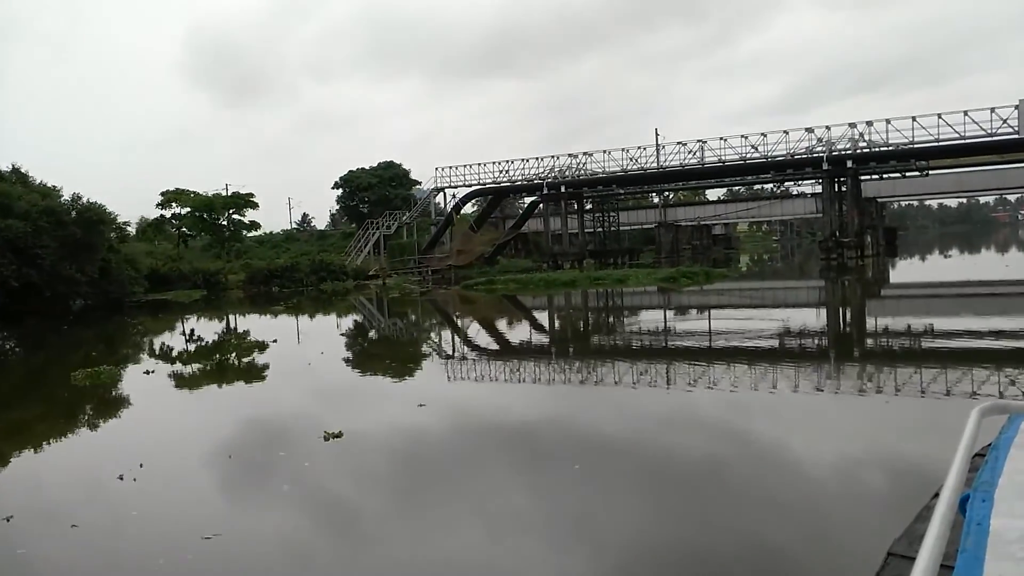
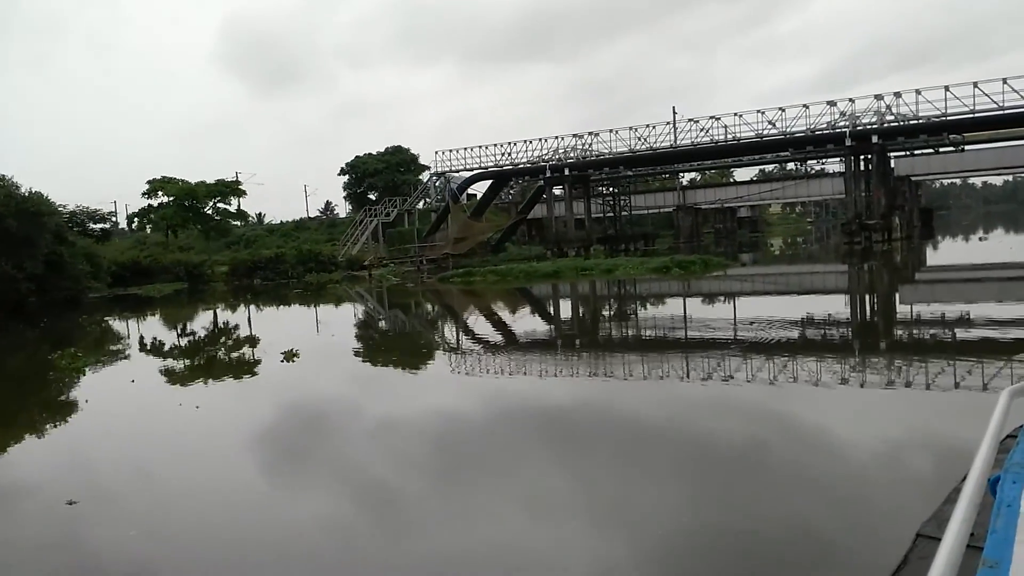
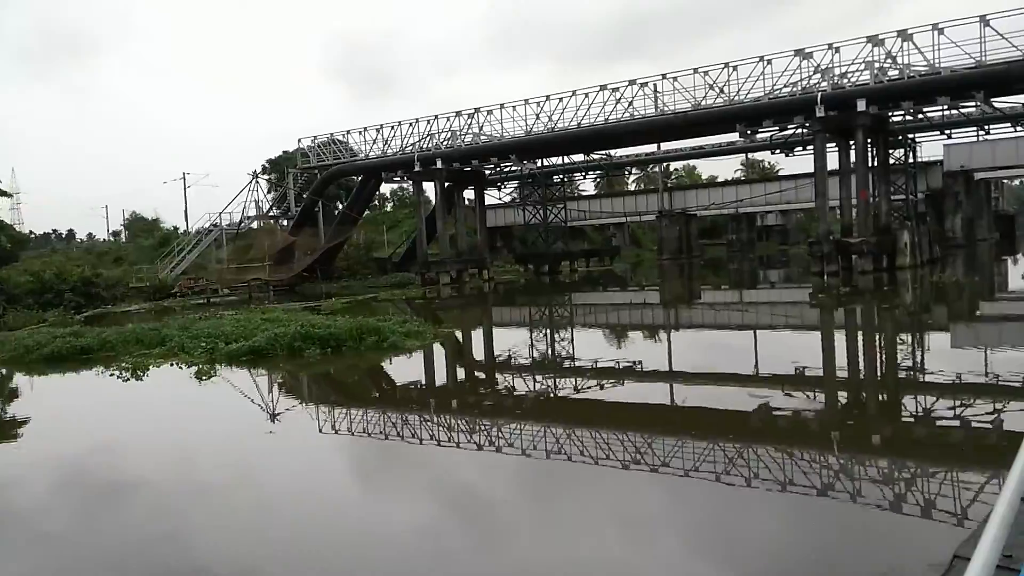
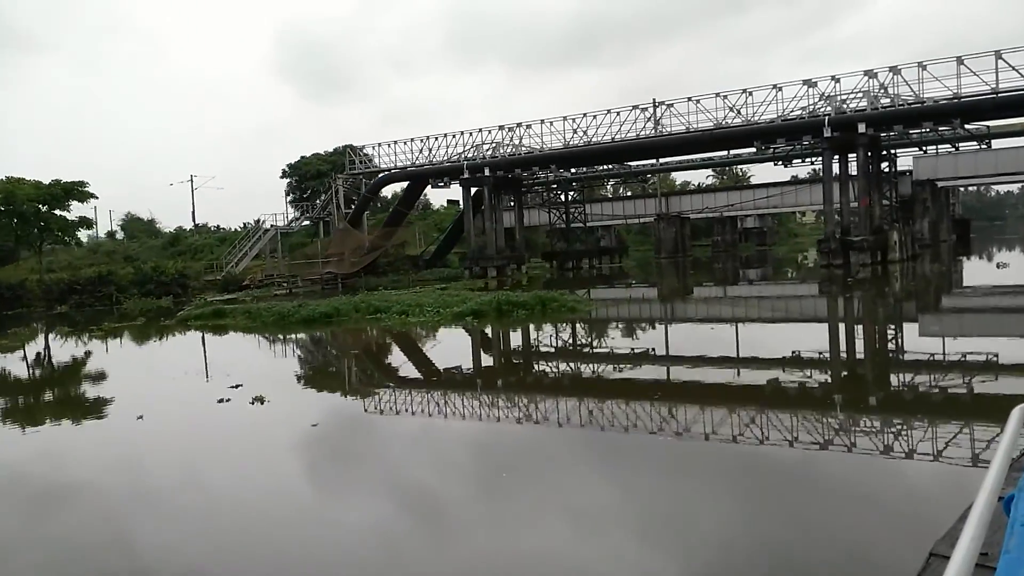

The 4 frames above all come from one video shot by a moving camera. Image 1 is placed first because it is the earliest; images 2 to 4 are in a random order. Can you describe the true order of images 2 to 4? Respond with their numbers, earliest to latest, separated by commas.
2, 4, 3
